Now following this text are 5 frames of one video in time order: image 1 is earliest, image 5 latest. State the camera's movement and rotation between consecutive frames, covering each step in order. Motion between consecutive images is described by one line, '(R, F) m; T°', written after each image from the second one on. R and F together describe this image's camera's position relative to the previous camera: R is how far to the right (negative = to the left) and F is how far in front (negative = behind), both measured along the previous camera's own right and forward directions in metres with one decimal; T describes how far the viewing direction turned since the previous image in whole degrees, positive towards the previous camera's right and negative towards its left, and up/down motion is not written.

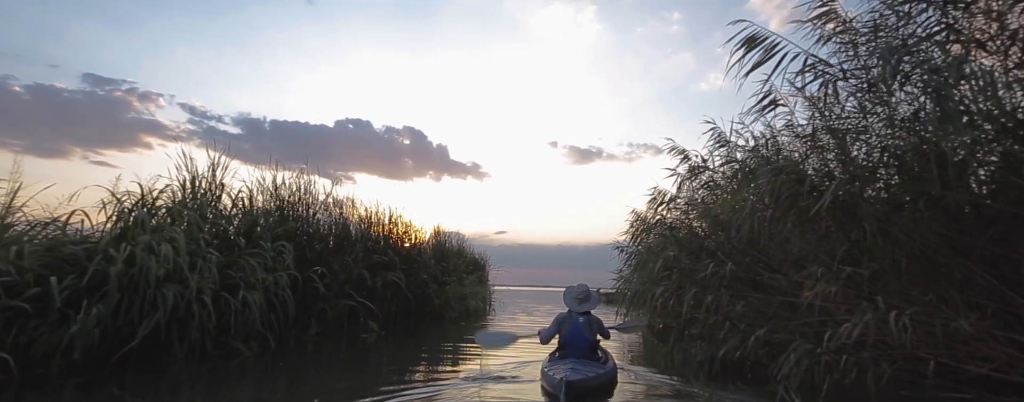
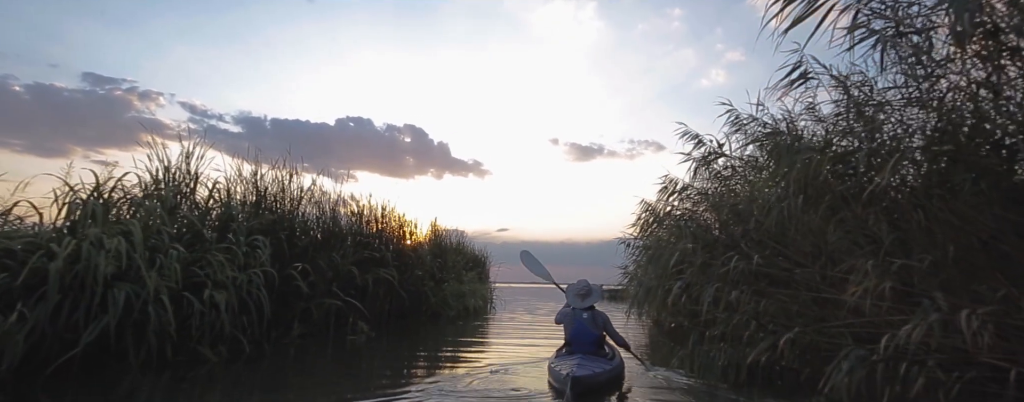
(0.0, +0.6) m; 0°
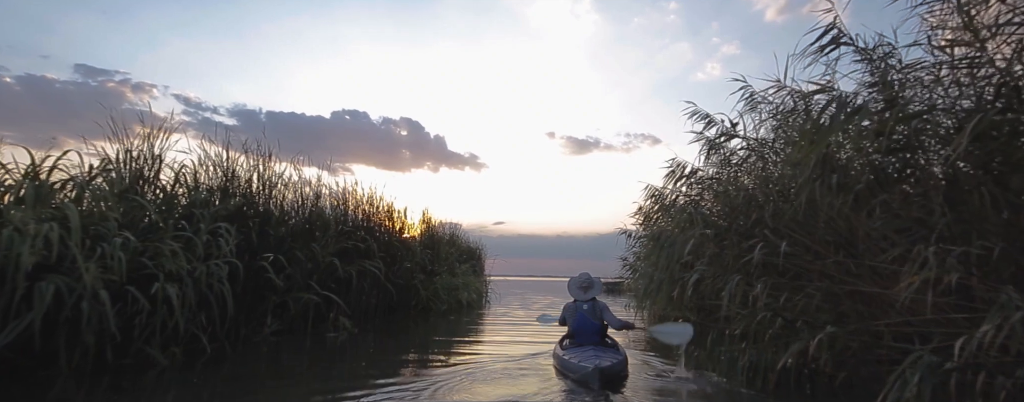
(0.0, +0.6) m; 0°
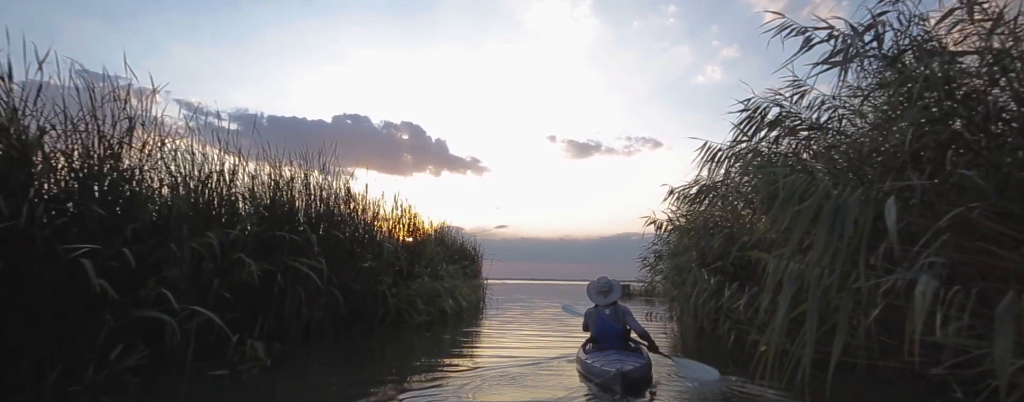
(+0.1, +2.2) m; 0°
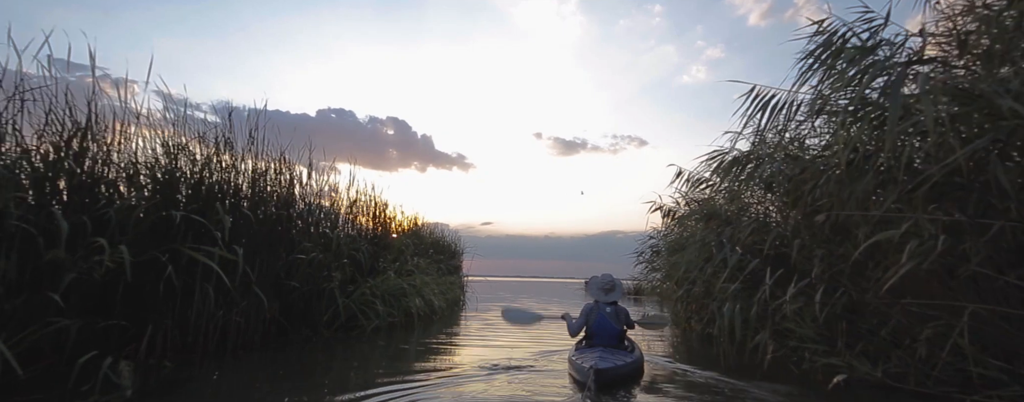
(+0.1, +1.3) m; +2°
